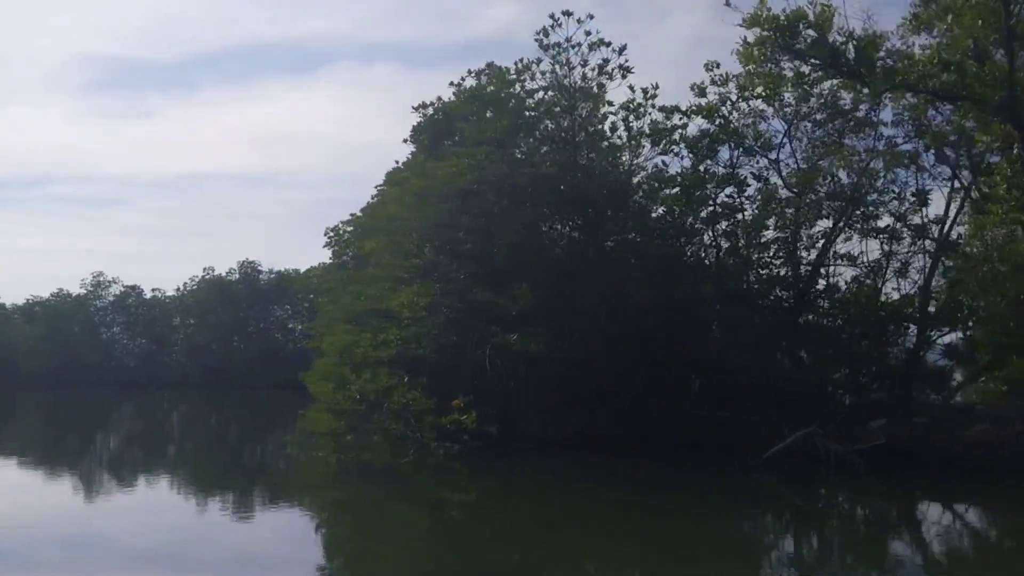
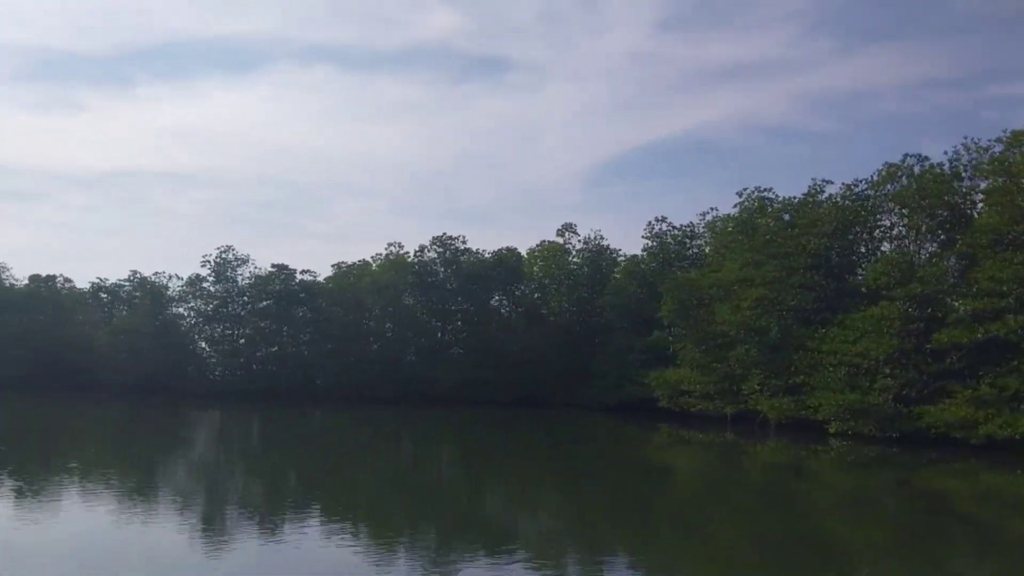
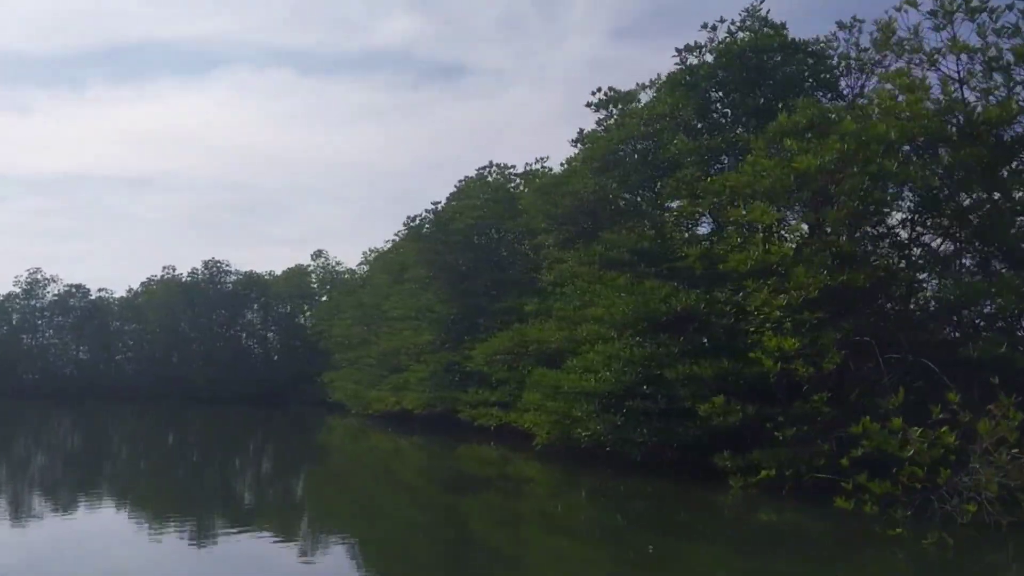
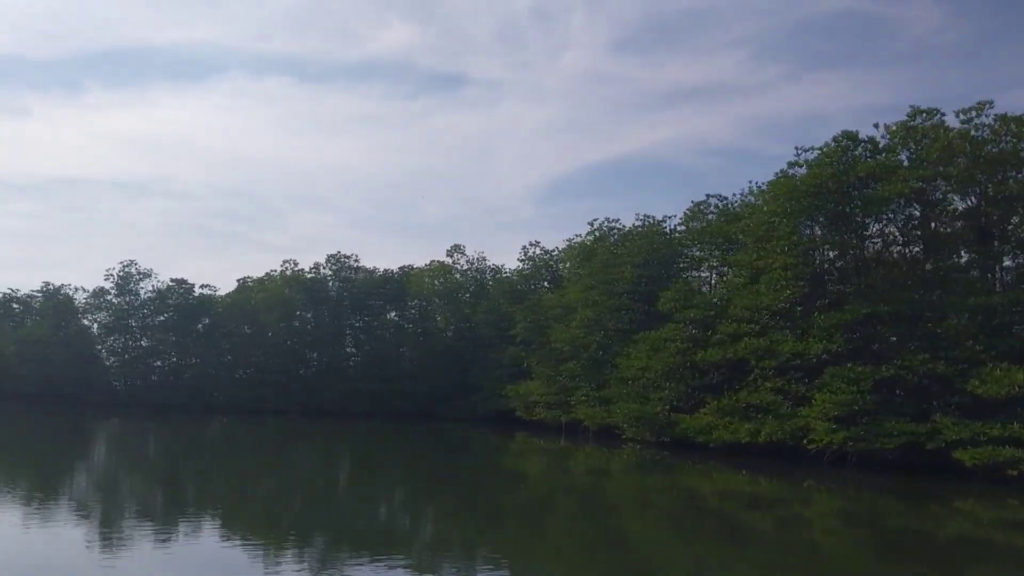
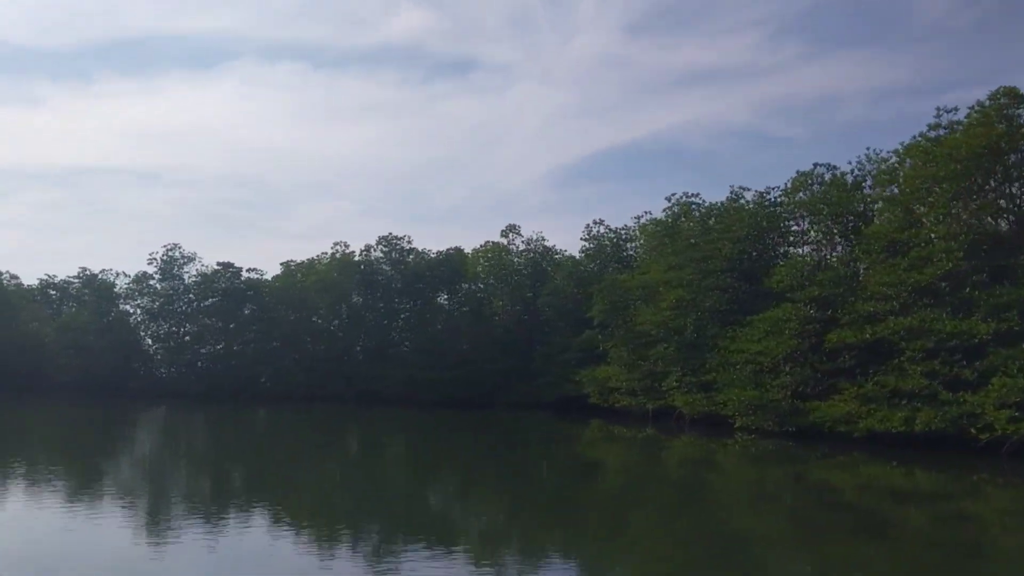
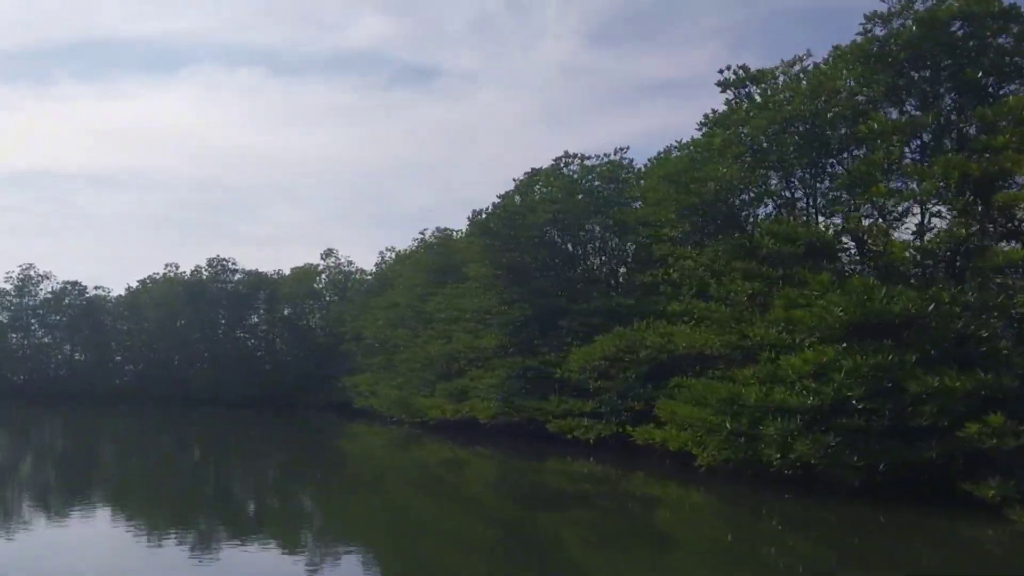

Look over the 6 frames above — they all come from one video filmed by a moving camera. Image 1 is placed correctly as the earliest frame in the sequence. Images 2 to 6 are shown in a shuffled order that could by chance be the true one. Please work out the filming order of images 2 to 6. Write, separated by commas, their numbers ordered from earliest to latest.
3, 6, 4, 5, 2
